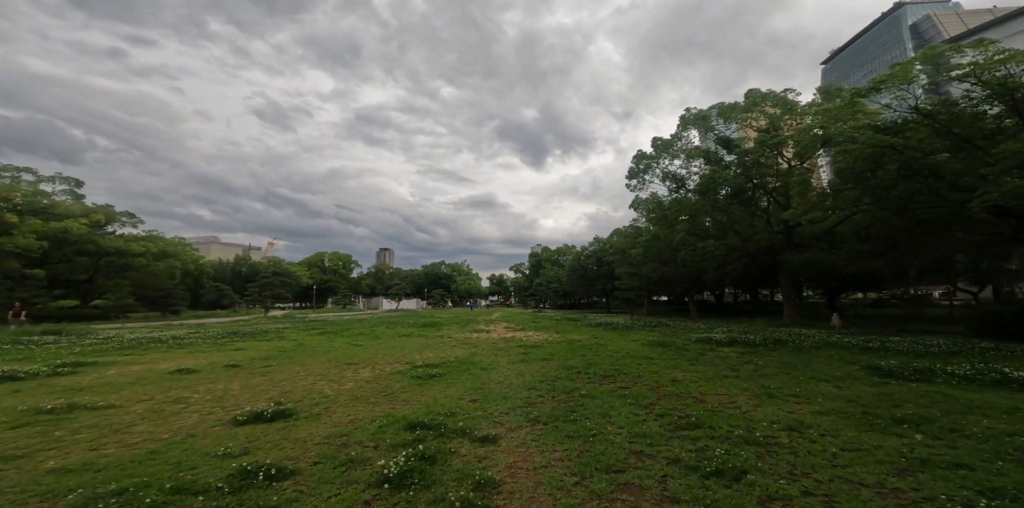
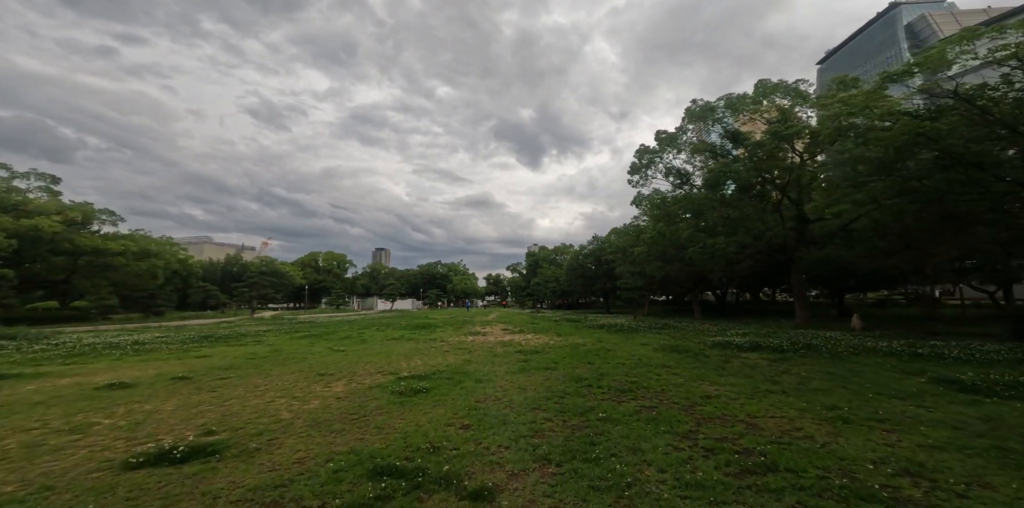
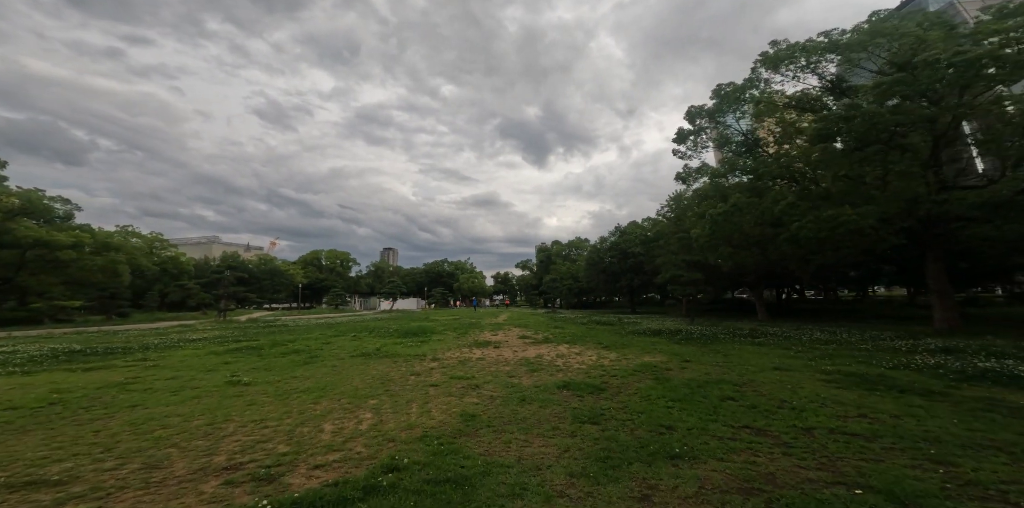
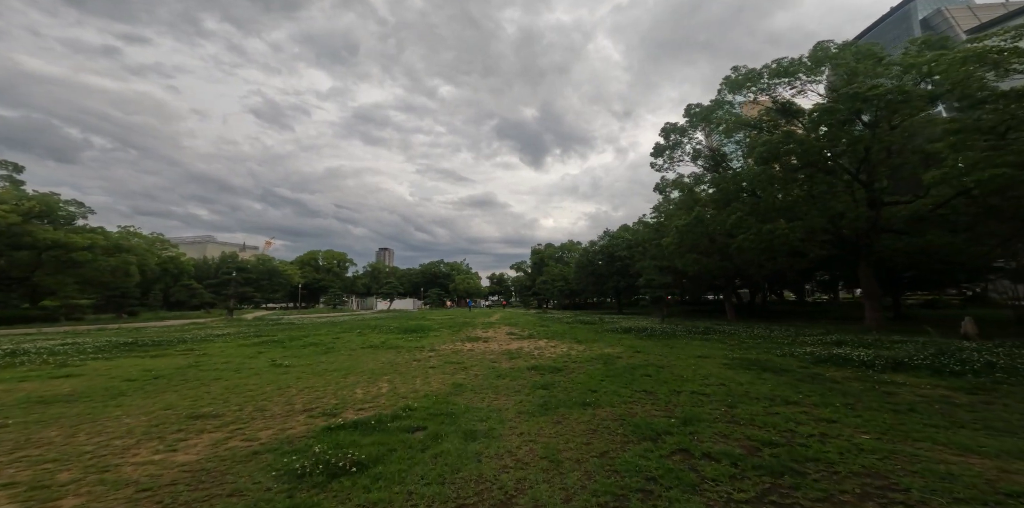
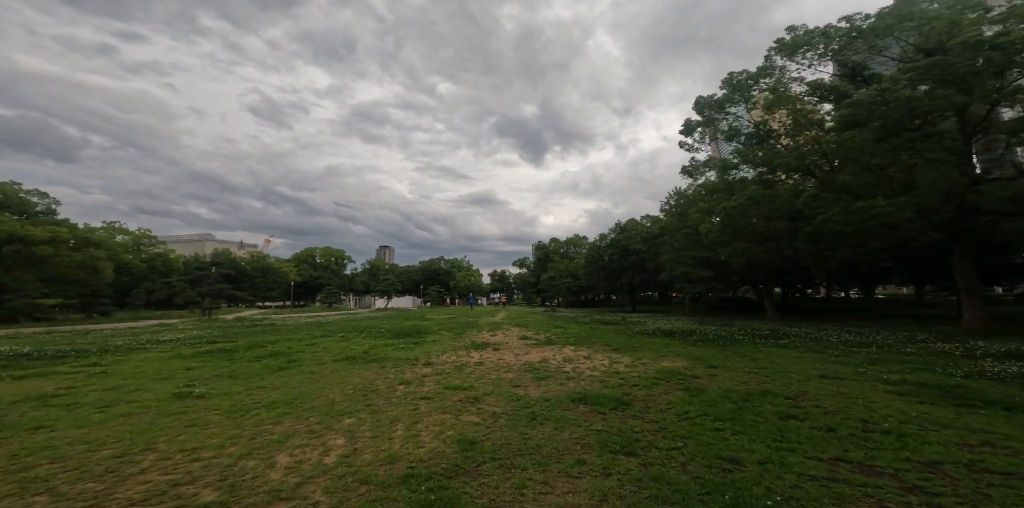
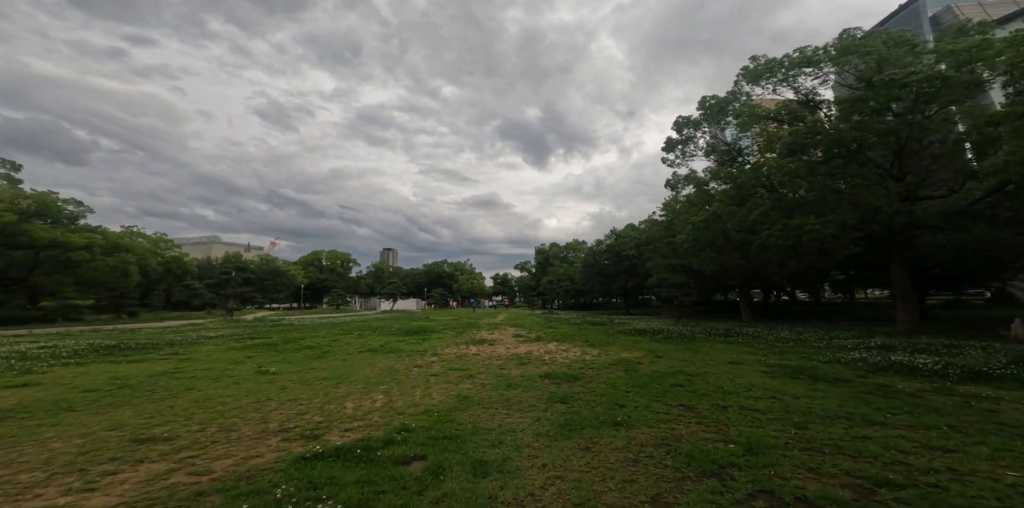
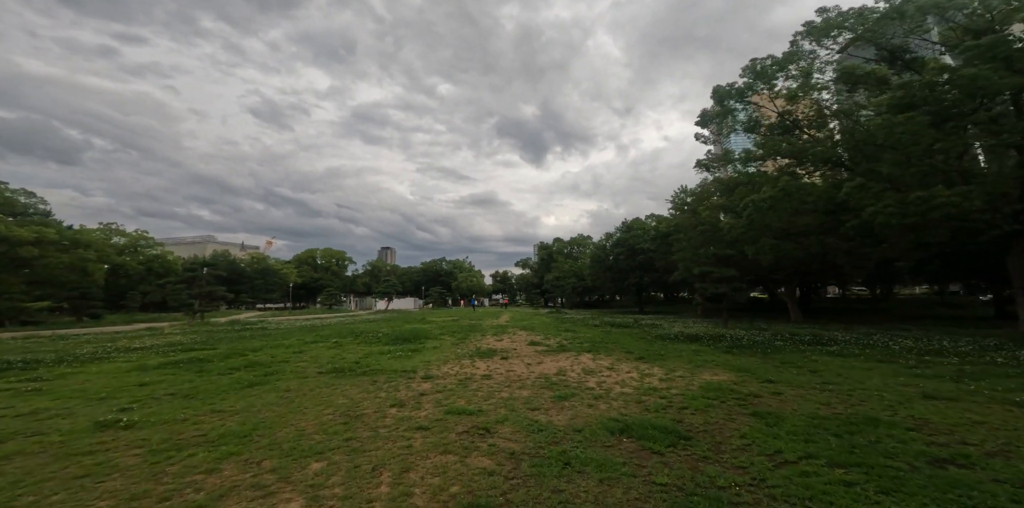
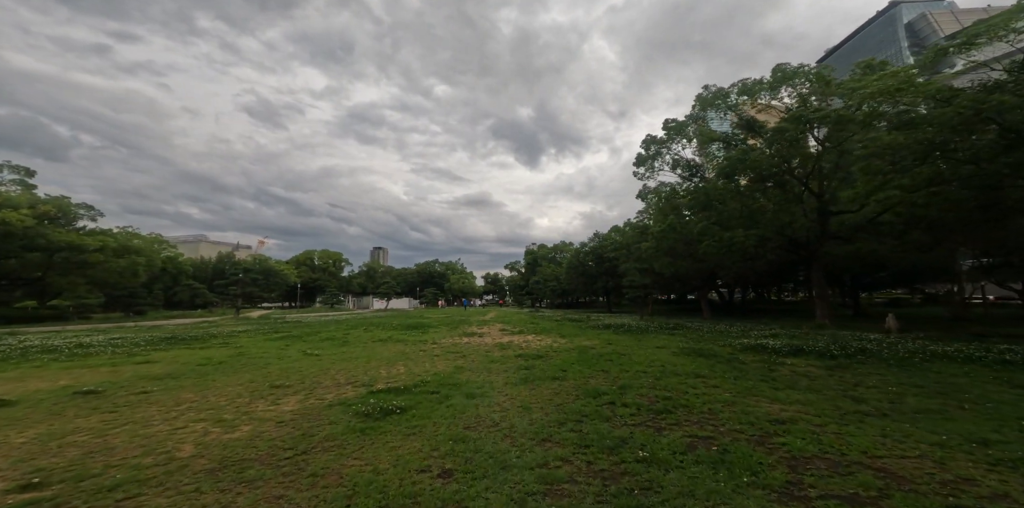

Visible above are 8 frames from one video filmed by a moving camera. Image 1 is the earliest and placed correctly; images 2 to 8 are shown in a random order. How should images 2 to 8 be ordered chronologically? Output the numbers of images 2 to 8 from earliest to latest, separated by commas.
2, 8, 4, 6, 3, 5, 7
